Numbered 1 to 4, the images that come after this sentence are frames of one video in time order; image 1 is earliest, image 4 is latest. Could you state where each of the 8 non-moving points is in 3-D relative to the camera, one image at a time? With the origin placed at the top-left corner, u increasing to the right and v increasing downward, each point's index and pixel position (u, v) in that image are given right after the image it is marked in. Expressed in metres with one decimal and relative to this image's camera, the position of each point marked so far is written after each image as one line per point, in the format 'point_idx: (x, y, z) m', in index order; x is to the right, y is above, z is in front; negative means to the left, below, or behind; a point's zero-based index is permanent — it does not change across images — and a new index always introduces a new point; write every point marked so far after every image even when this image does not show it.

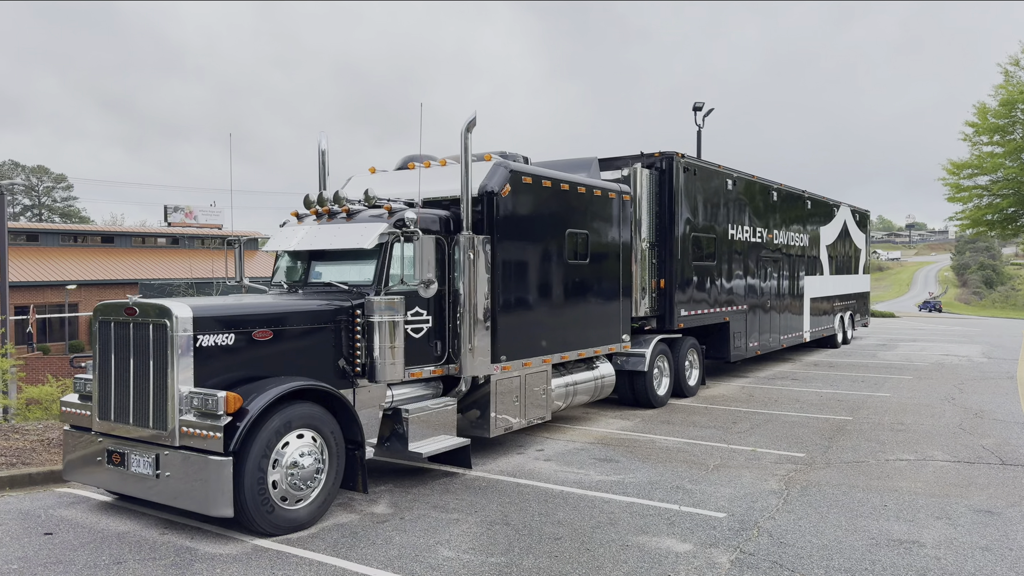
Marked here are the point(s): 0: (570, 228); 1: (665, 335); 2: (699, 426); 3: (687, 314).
0: (+0.6, +0.6, +8.4) m
1: (+2.1, -0.7, +10.8) m
2: (+2.2, -1.6, +9.1) m
3: (+2.4, -0.4, +11.1) m
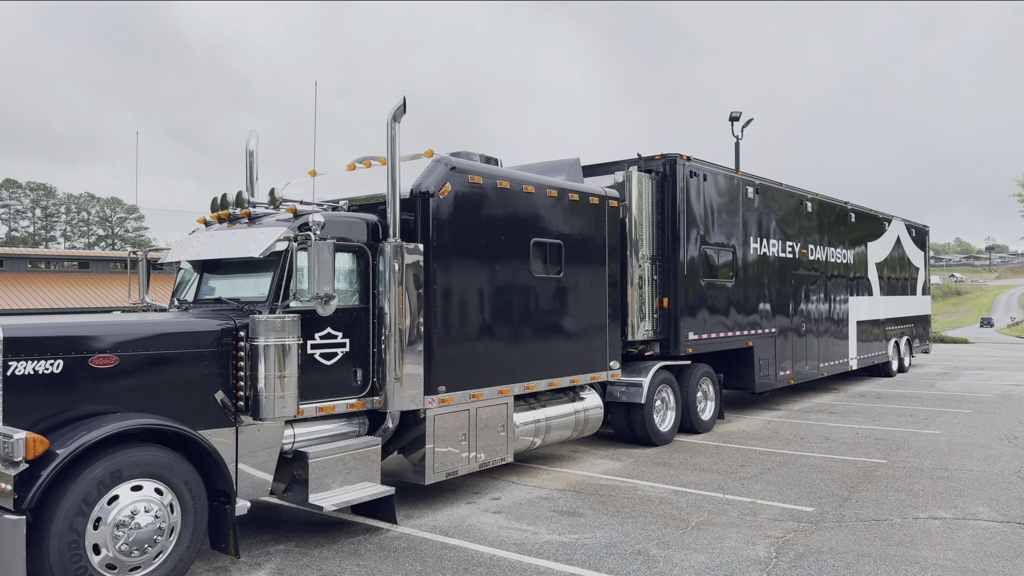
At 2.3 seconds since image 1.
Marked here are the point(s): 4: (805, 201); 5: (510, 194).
0: (+0.2, +0.5, +7.2) m
1: (+1.9, -0.9, +9.5) m
2: (+1.8, -1.8, +7.8) m
3: (+2.3, -0.6, +9.7) m
4: (+4.9, +1.5, +13.1) m
5: (0.0, +0.8, +6.9) m
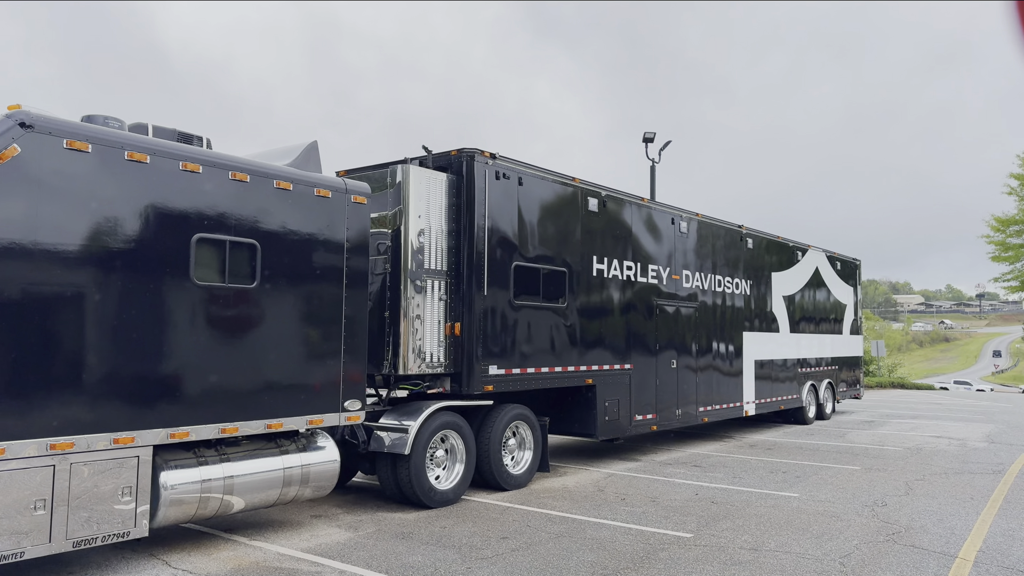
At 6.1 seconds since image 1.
0: (-2.1, +0.4, +5.5) m
1: (-0.5, -1.2, +7.8) m
2: (-0.5, -2.0, +6.0) m
3: (-0.1, -0.9, +8.0) m
4: (+2.5, +1.0, +11.5) m
5: (-2.3, +0.8, +5.2) m
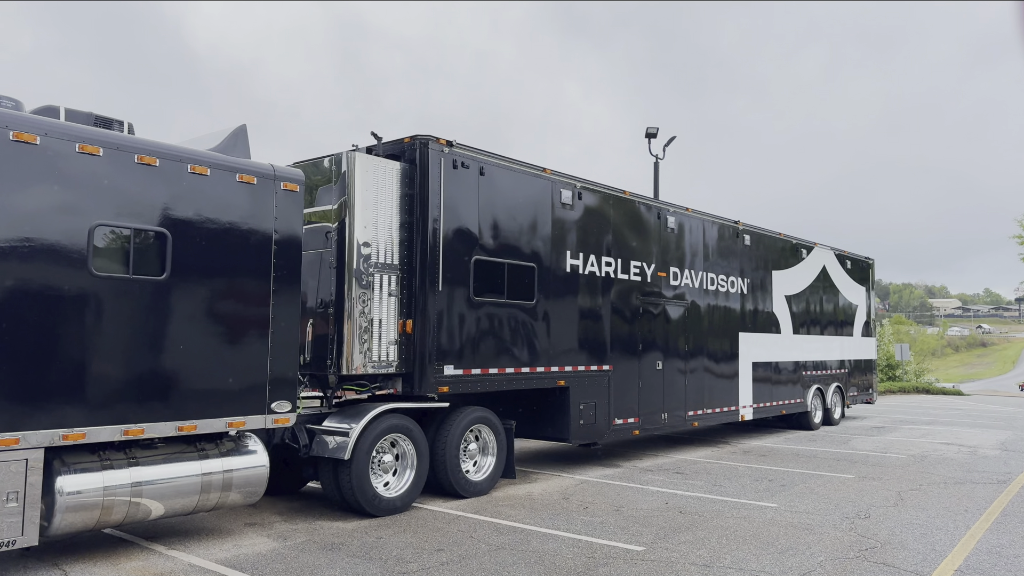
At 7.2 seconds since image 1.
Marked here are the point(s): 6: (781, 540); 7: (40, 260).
0: (-2.6, +0.4, +5.2) m
1: (-0.9, -1.1, +7.4) m
2: (-1.0, -1.9, +5.6) m
3: (-0.5, -0.8, +7.6) m
4: (+2.2, +1.0, +11.0) m
5: (-2.8, +0.8, +4.8) m
6: (+2.1, -2.0, +6.2) m
7: (-2.8, +0.2, +4.8) m
